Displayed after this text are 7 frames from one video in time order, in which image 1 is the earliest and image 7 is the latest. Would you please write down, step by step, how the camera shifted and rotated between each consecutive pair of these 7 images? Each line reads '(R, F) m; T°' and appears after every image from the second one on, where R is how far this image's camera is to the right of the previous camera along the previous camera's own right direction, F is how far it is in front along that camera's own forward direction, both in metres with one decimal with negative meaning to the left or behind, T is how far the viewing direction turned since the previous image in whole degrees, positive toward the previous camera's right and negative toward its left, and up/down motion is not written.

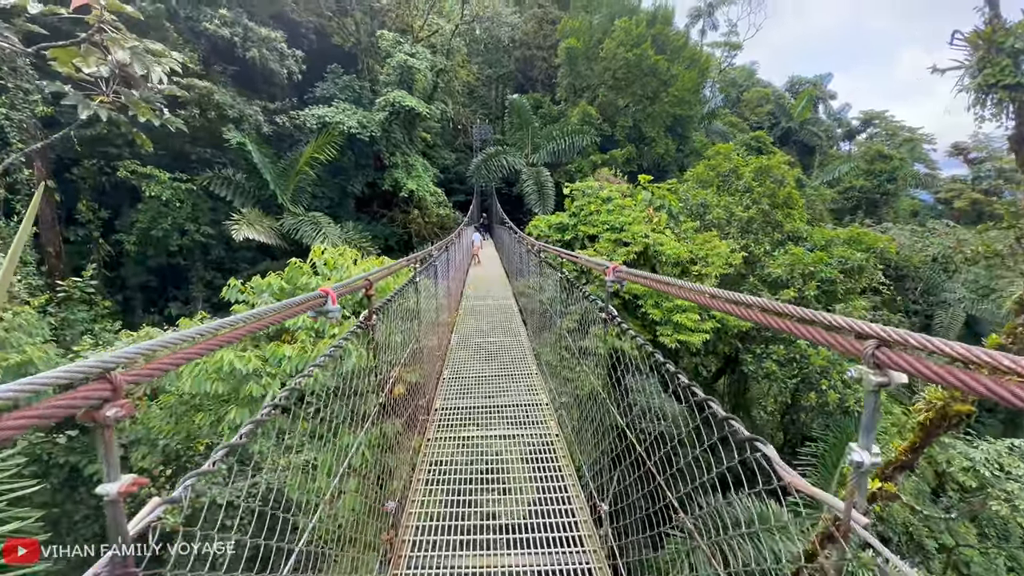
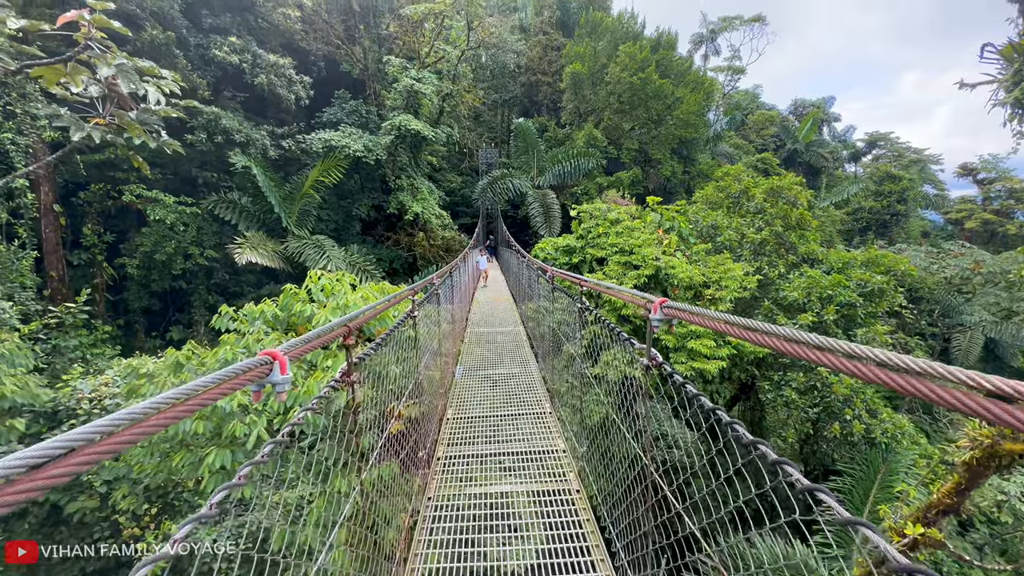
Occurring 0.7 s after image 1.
(0.0, +0.2) m; -1°
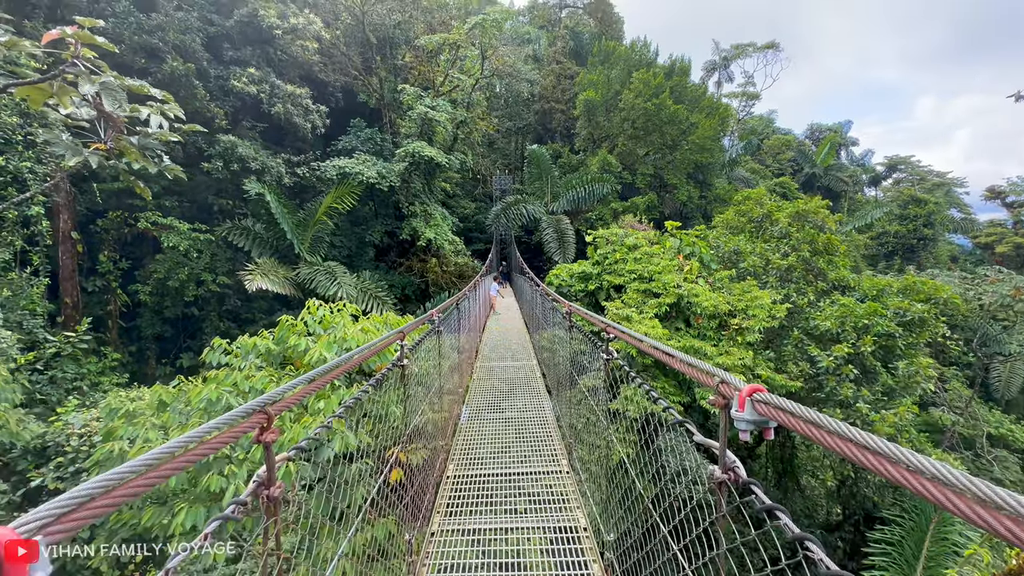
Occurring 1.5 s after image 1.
(0.0, +0.2) m; -2°
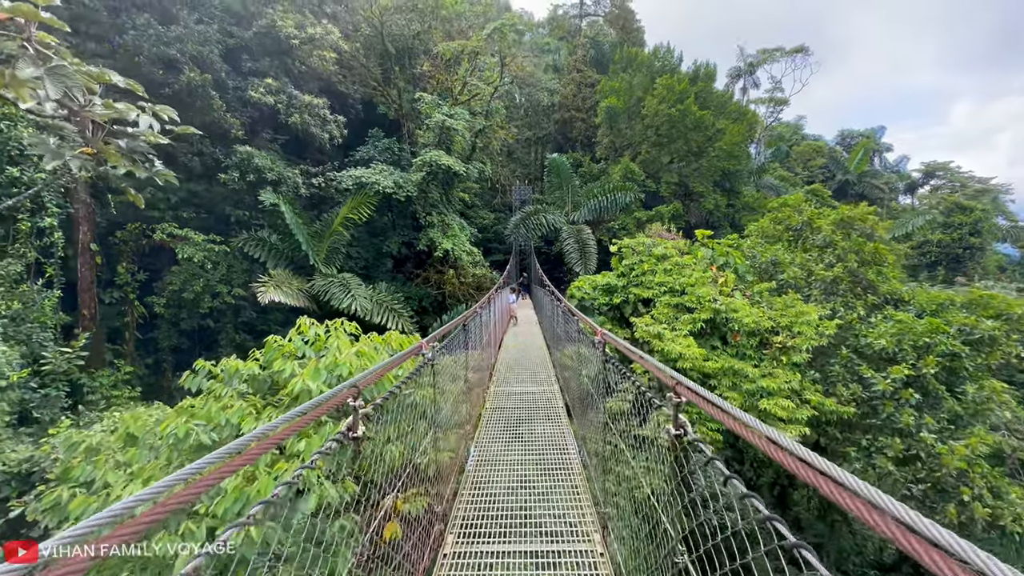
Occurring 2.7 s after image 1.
(0.0, +0.3) m; -3°
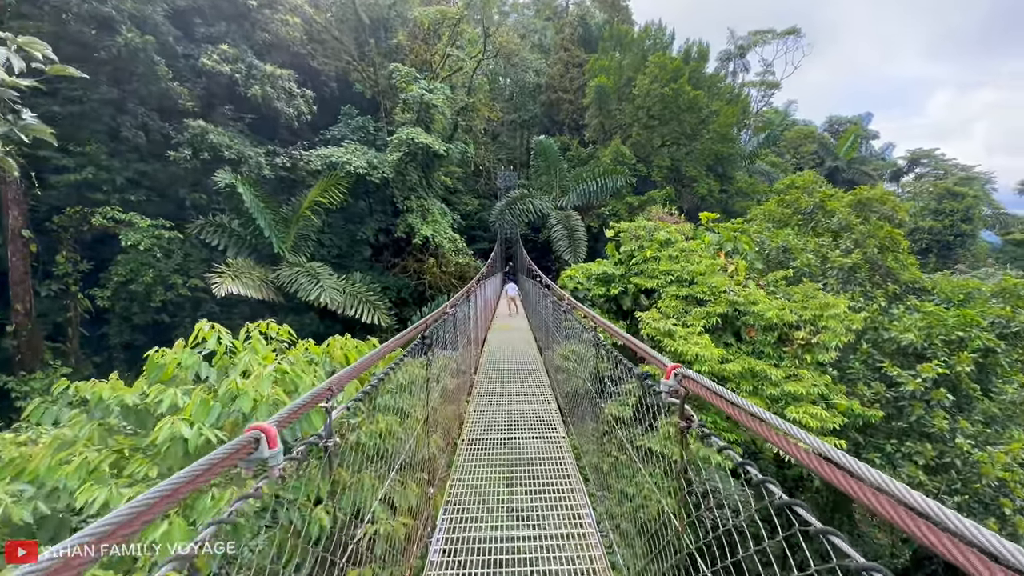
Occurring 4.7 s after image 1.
(0.0, +0.5) m; +2°
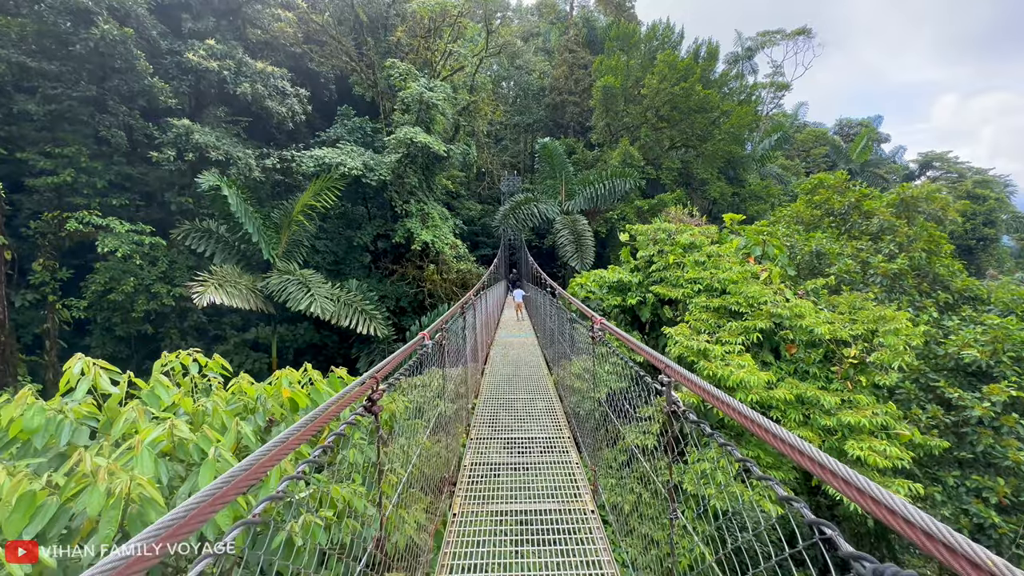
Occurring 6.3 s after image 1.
(0.0, +0.4) m; 0°
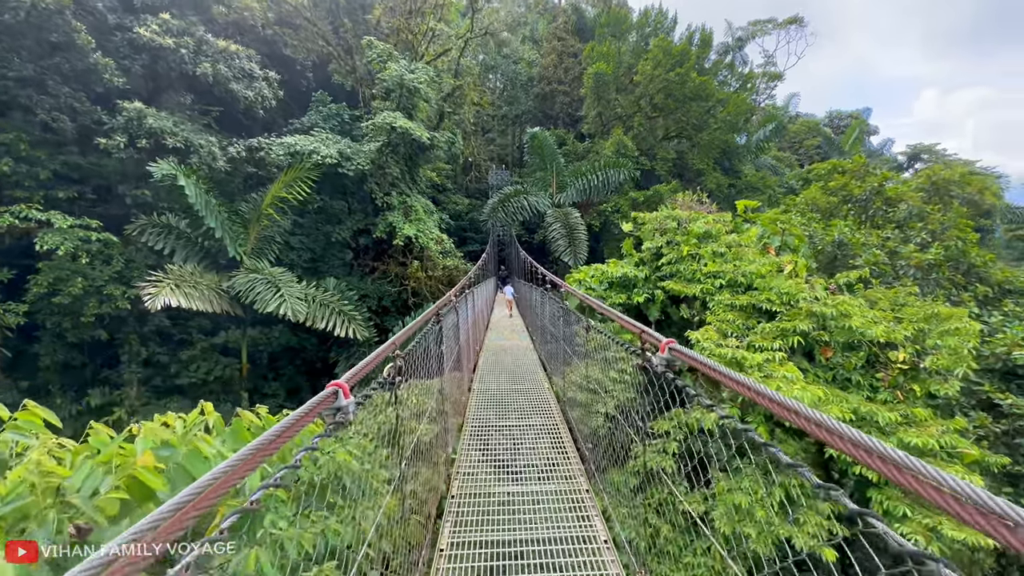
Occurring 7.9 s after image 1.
(0.0, +0.5) m; +1°
